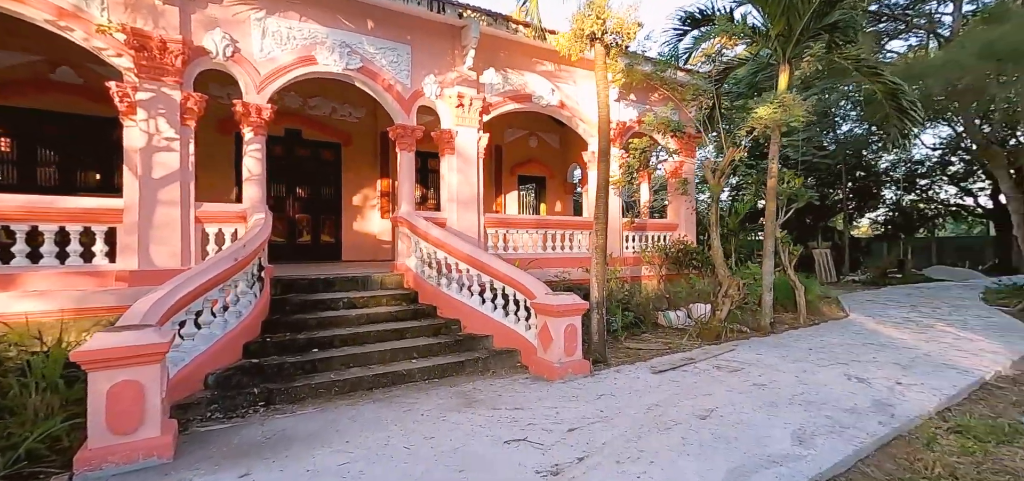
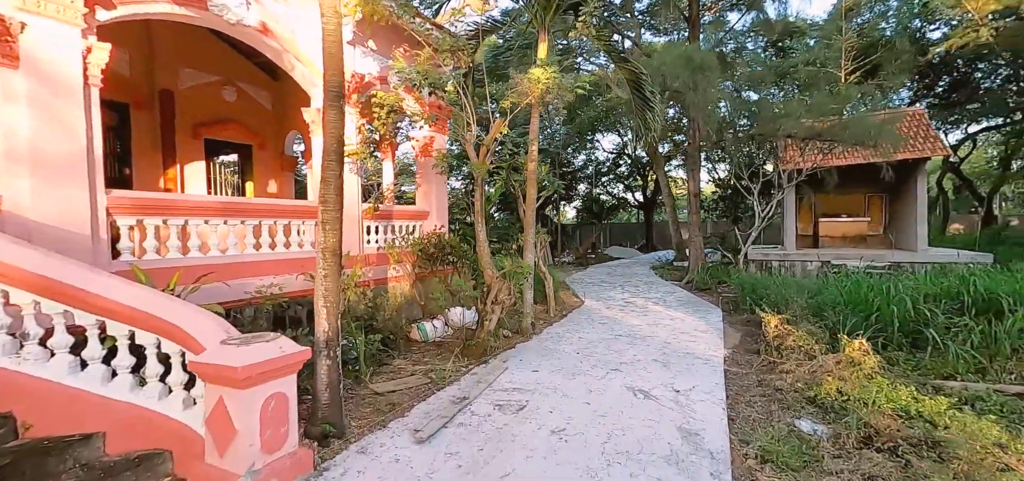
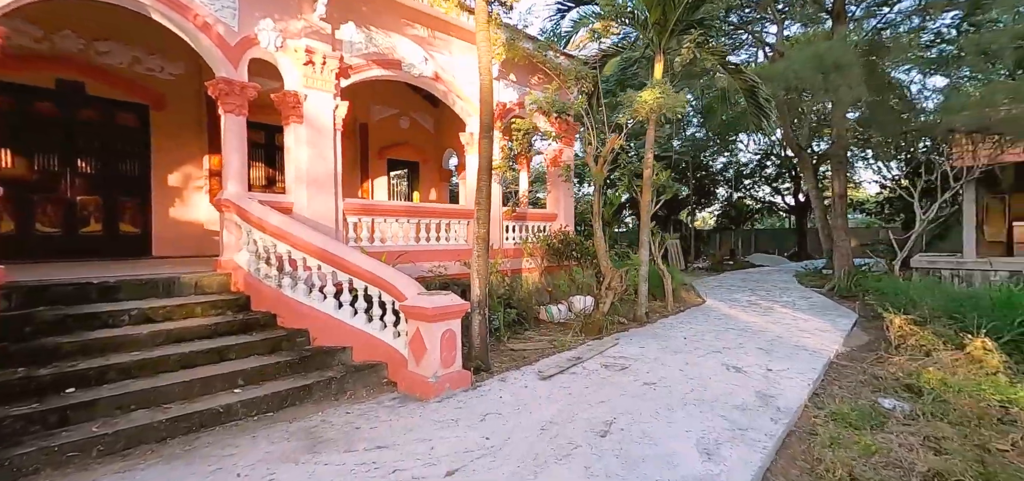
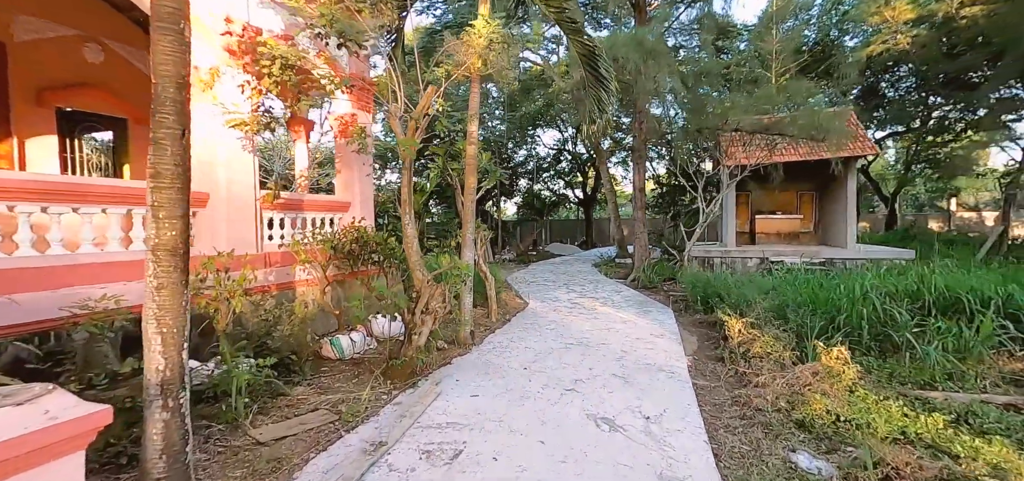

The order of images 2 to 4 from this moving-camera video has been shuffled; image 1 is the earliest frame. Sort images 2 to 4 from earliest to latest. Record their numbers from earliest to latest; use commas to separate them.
3, 2, 4
